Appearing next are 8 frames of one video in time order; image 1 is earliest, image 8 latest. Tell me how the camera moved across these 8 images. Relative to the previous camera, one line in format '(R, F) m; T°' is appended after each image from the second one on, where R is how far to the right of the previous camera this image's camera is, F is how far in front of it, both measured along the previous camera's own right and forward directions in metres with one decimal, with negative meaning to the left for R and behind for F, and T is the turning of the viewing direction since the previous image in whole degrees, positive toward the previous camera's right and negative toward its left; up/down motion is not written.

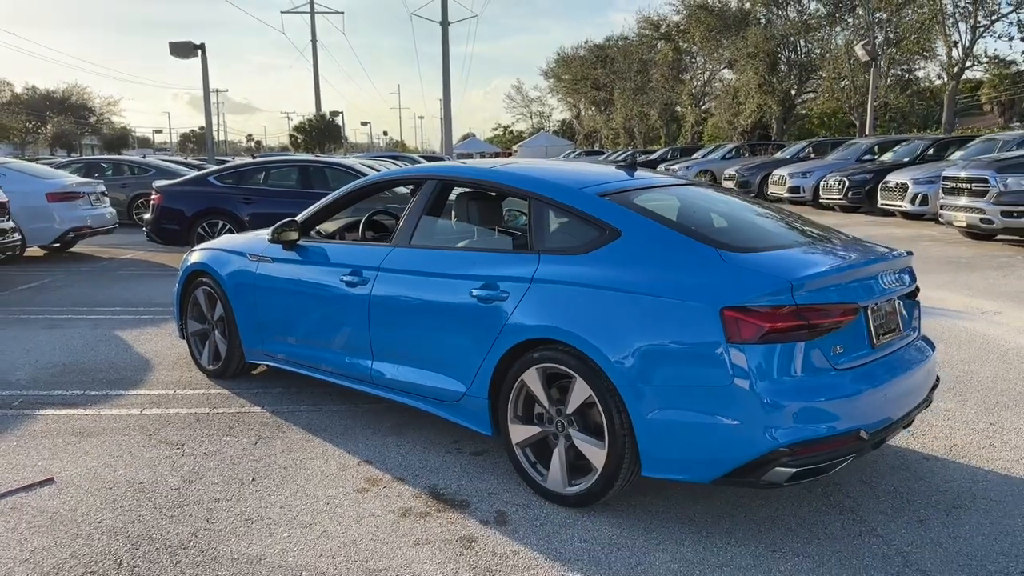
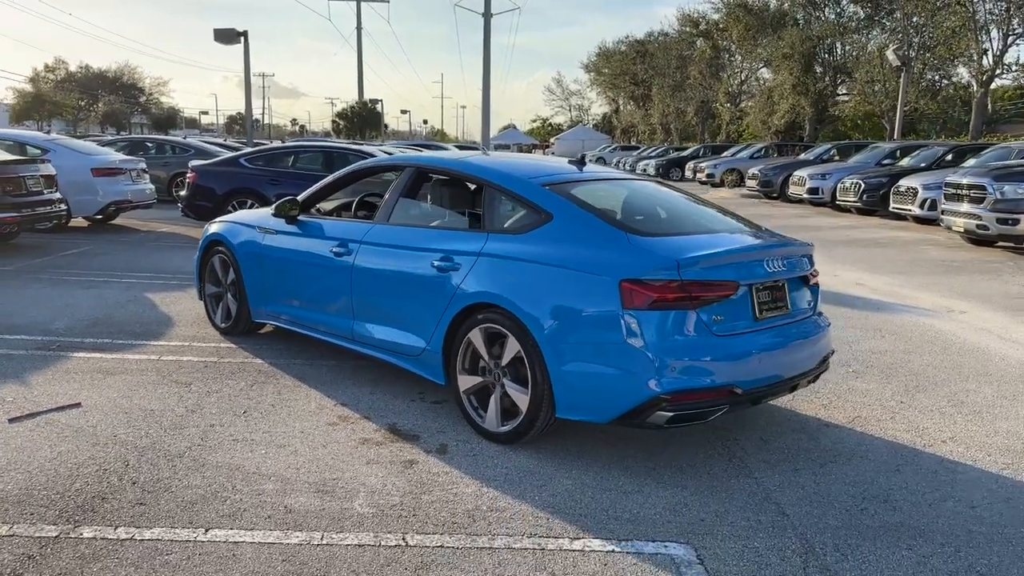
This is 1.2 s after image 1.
(+0.4, -0.7) m; -2°
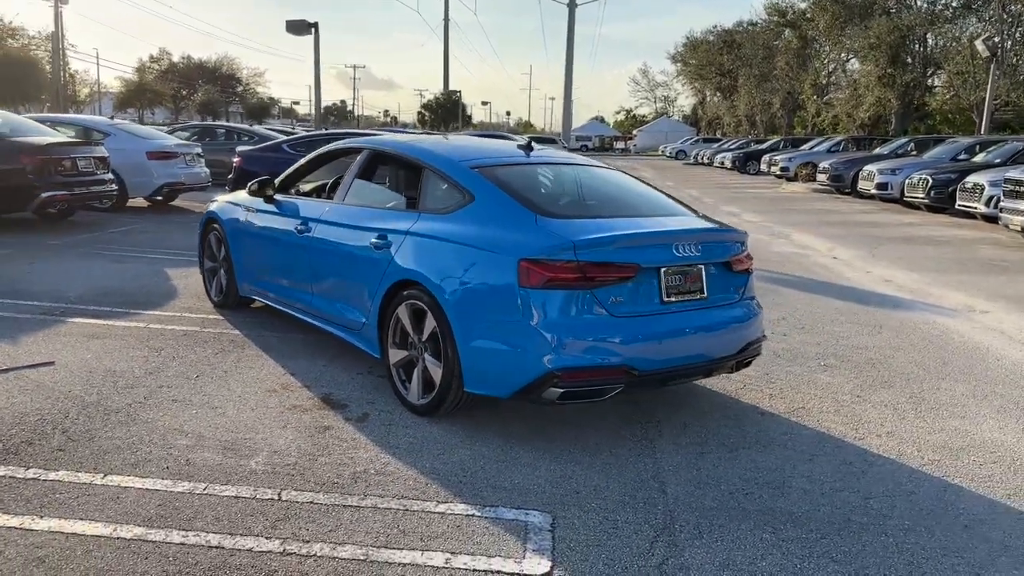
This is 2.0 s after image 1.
(+0.8, -0.1) m; -6°
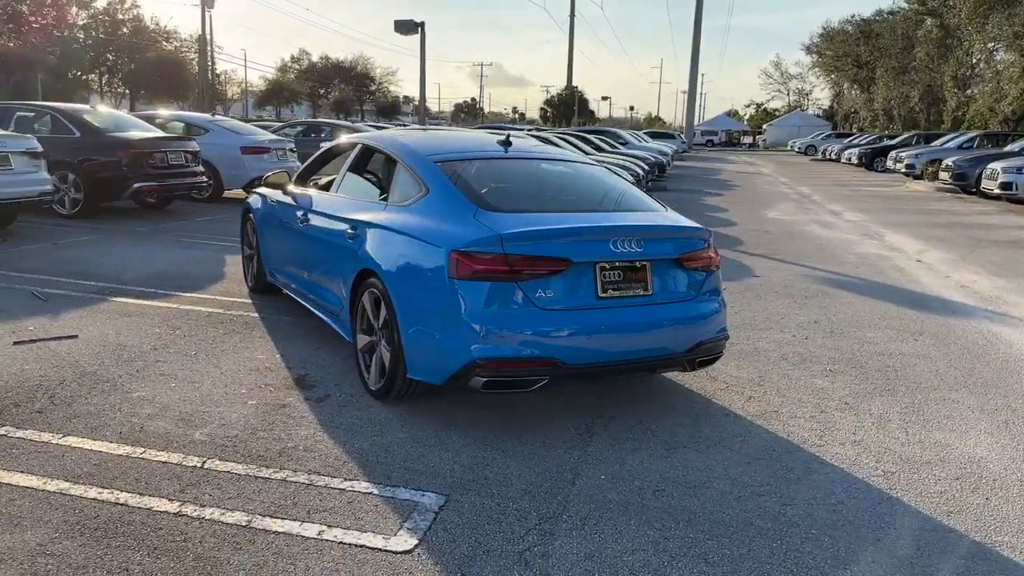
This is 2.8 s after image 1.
(+0.9, 0.0) m; -9°
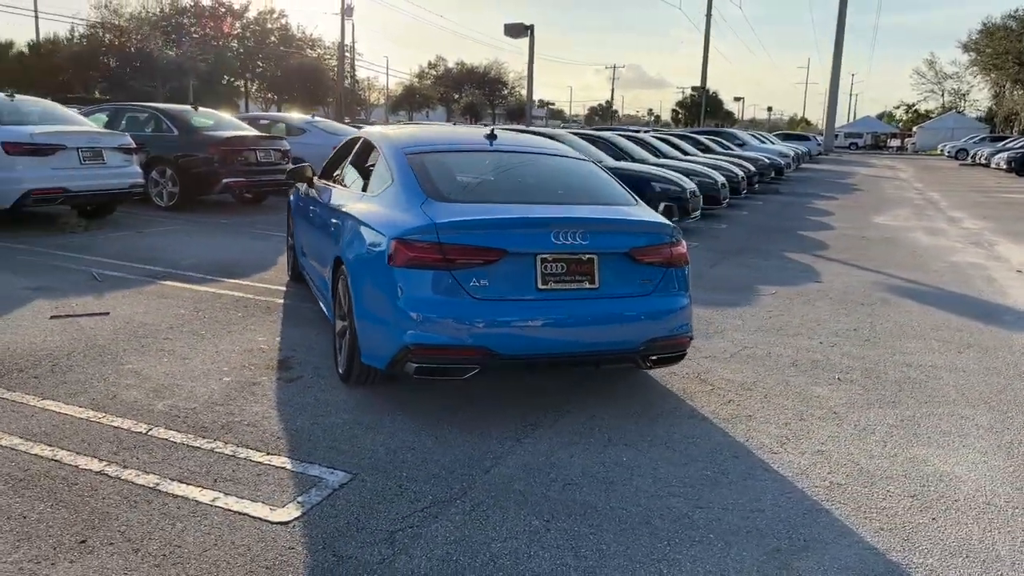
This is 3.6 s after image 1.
(+0.9, +0.1) m; -9°
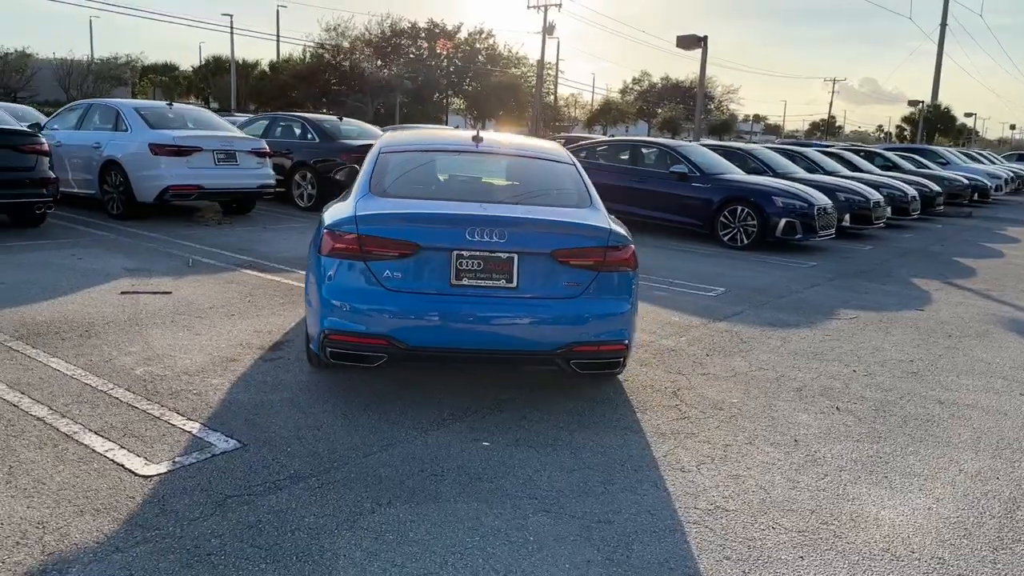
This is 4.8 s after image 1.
(+1.4, +0.1) m; -14°
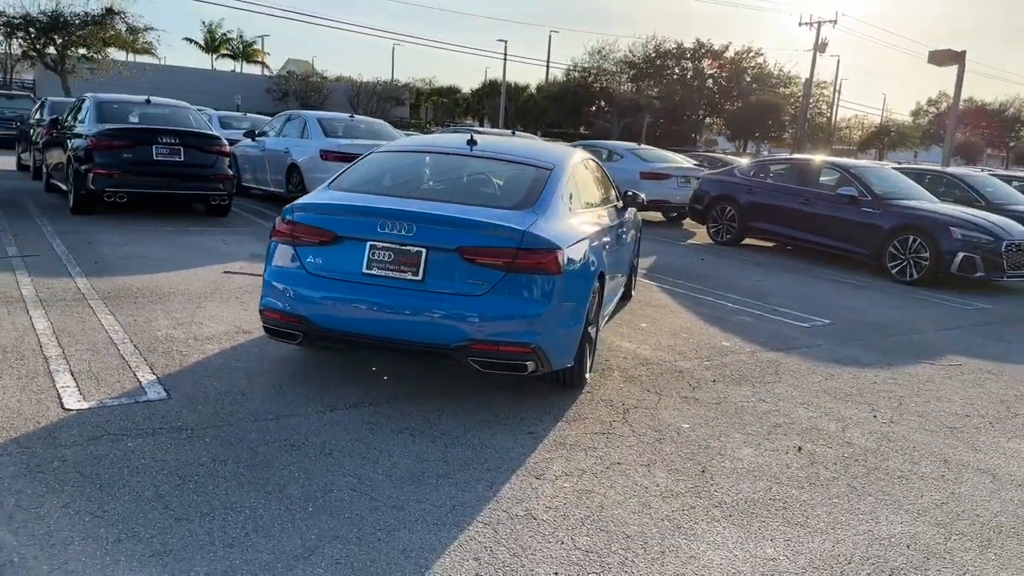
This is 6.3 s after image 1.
(+1.8, +0.2) m; -19°
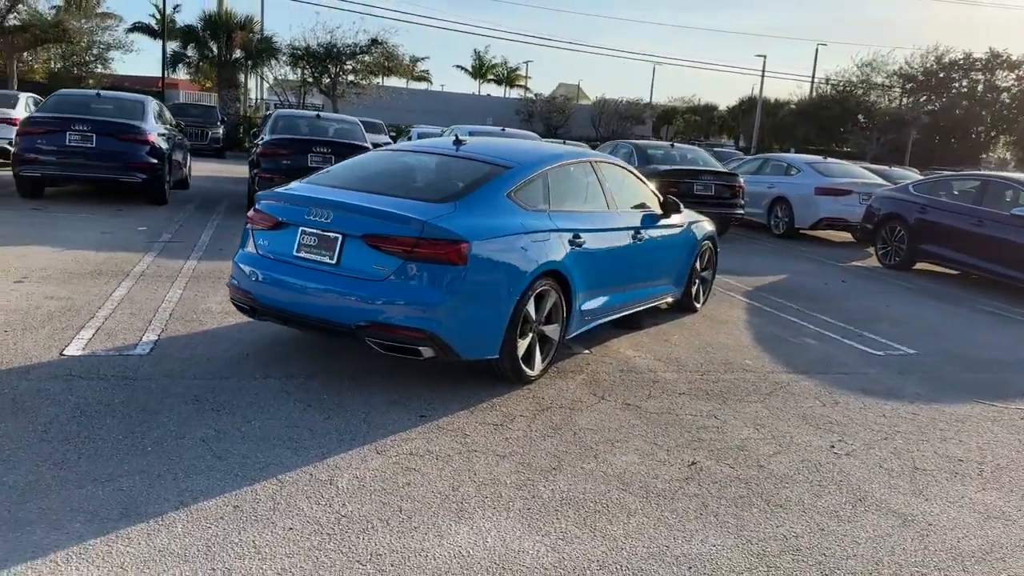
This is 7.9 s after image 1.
(+1.9, +0.2) m; -18°
